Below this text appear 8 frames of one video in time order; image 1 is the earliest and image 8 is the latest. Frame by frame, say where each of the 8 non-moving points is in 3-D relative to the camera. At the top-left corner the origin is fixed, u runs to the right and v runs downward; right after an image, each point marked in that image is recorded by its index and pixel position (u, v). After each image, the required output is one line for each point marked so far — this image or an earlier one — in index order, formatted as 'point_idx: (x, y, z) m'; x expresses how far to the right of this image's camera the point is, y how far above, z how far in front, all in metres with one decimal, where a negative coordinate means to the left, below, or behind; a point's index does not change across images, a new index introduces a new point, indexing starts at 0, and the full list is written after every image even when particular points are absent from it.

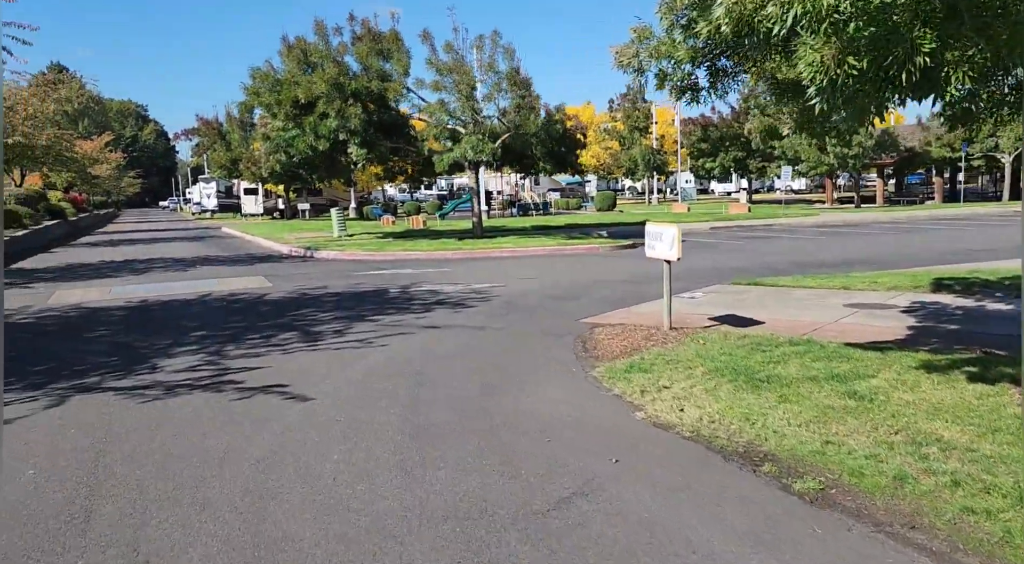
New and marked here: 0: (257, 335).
0: (-2.9, -0.6, +10.4) m
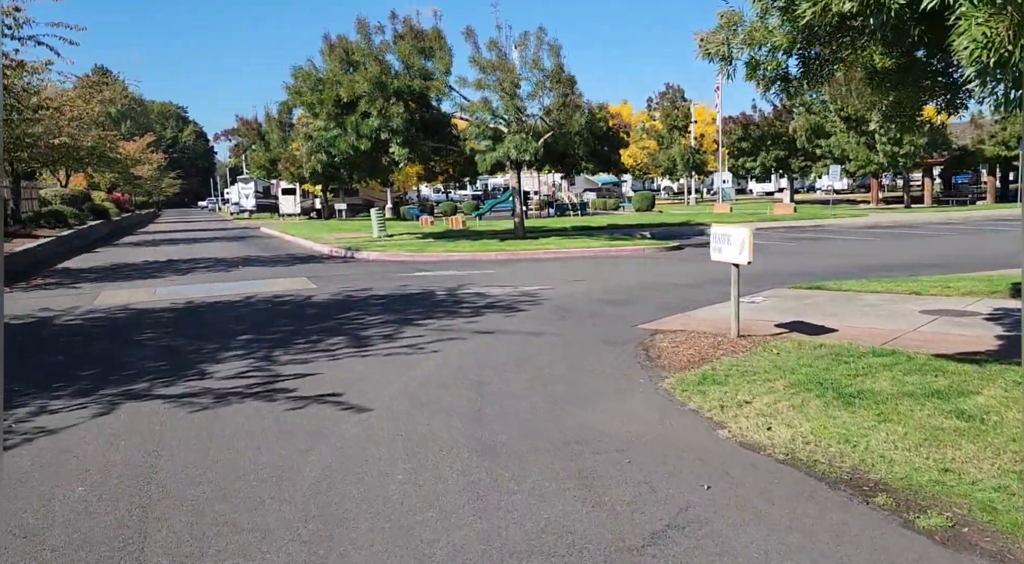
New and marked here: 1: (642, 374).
0: (-2.3, -0.6, +10.1) m
1: (+1.1, -0.8, +7.5) m
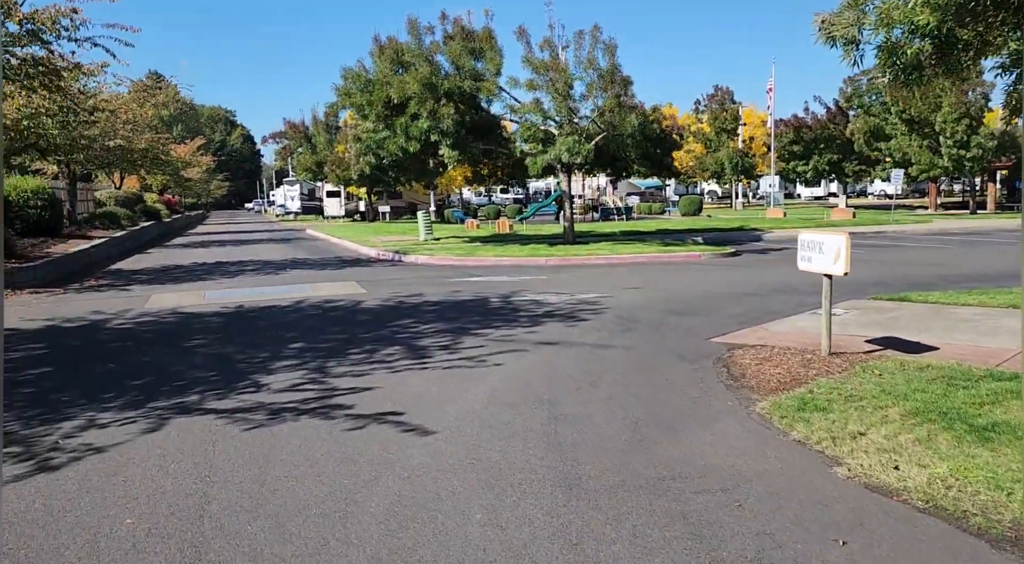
0: (-1.6, -0.7, +9.6) m
1: (+1.7, -0.9, +6.8) m
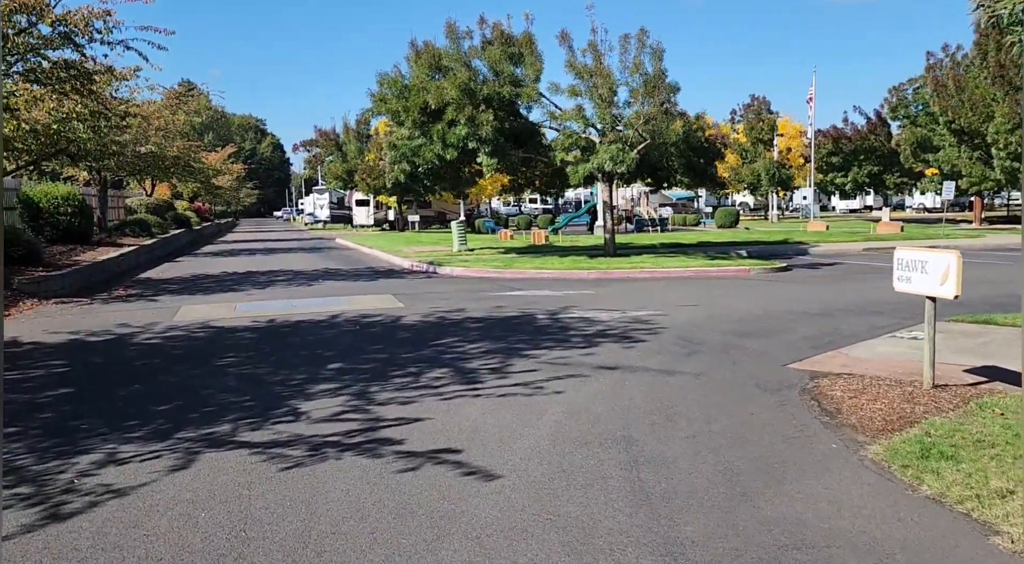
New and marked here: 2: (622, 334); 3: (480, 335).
0: (-1.1, -0.9, +8.9) m
1: (+2.1, -1.0, +6.0) m
2: (+1.3, -0.6, +11.0) m
3: (-0.4, -0.7, +11.0) m
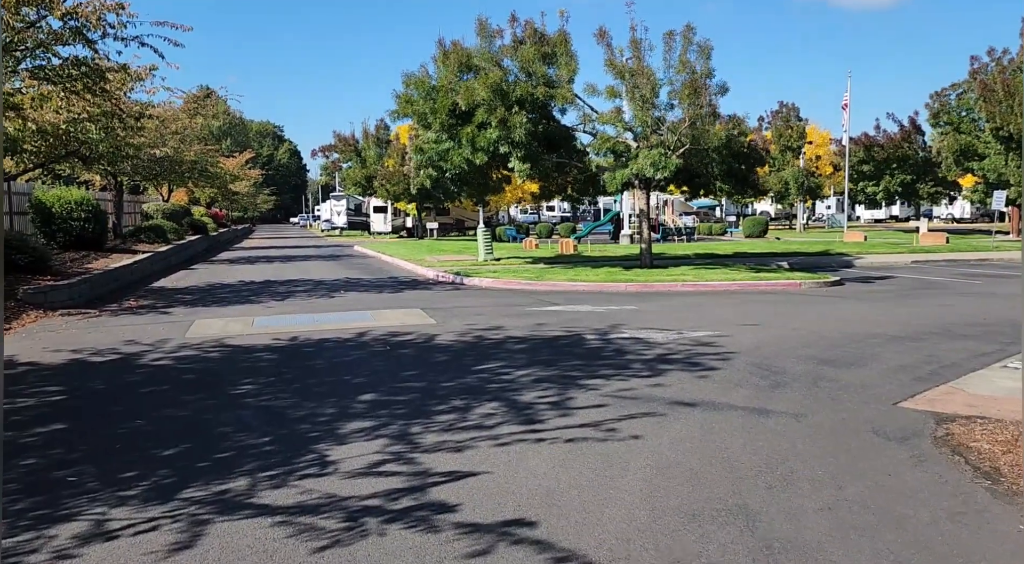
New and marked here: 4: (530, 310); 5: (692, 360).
0: (-0.5, -1.1, +7.7) m
1: (+2.6, -1.2, +4.7) m
2: (+1.9, -0.8, +9.7) m
3: (+0.2, -0.8, +9.8) m
4: (+0.3, -0.5, +14.7) m
5: (+2.0, -0.9, +9.7) m
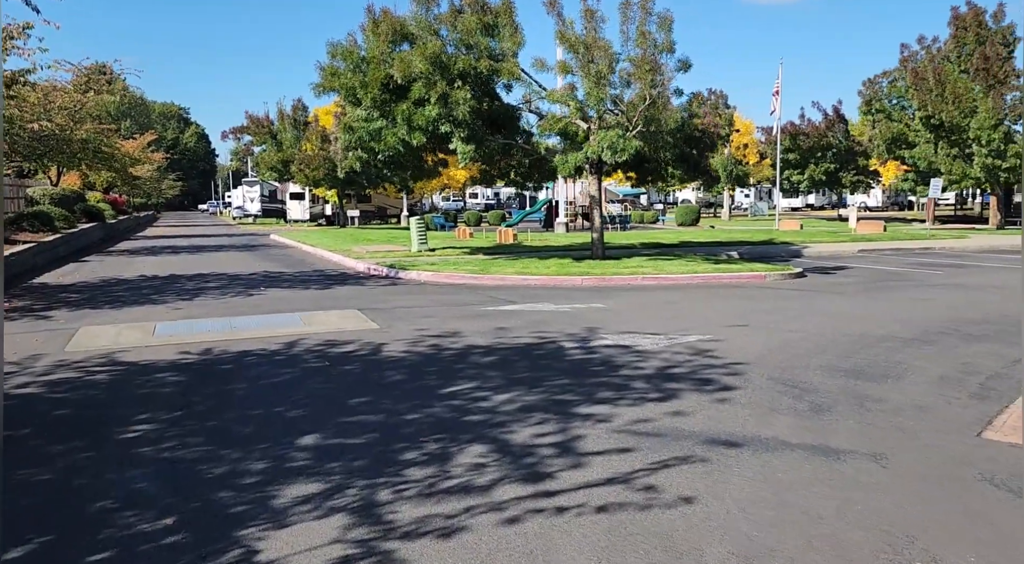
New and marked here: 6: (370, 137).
0: (-0.6, -1.1, +5.8) m
1: (+2.8, -1.3, +3.1) m
2: (+1.7, -0.8, +8.1) m
3: (-0.1, -0.9, +7.9) m
4: (-0.4, -0.4, +12.8) m
5: (+1.7, -0.8, +8.1) m
6: (-3.1, +3.1, +19.2) m
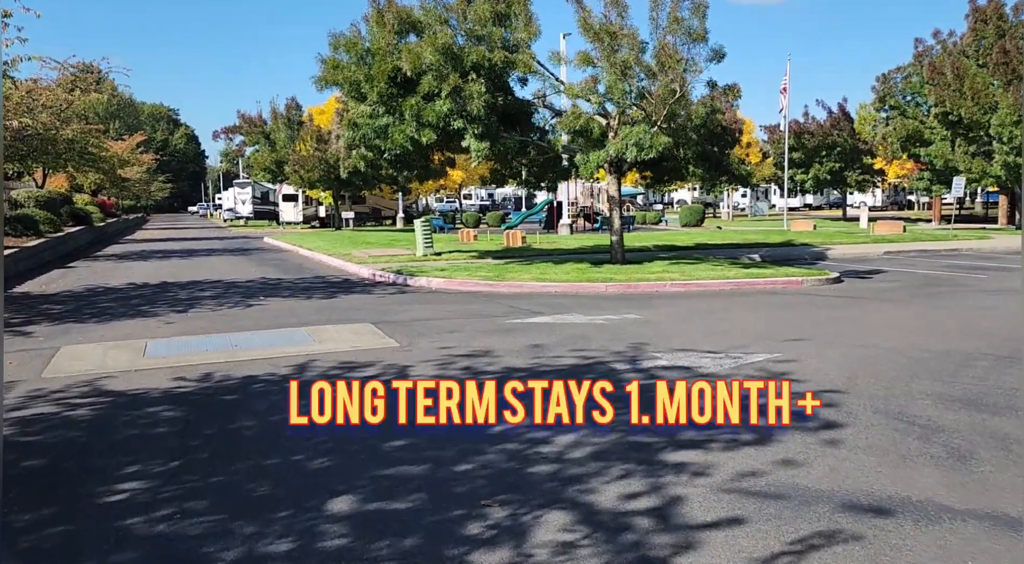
0: (-0.1, -1.2, +4.6) m
1: (+3.3, -1.4, +1.9) m
2: (+2.1, -1.0, +6.9) m
3: (+0.3, -1.0, +6.7) m
4: (0.0, -0.5, +11.6) m
5: (+2.1, -1.0, +6.9) m
6: (-2.7, +3.0, +17.9) m
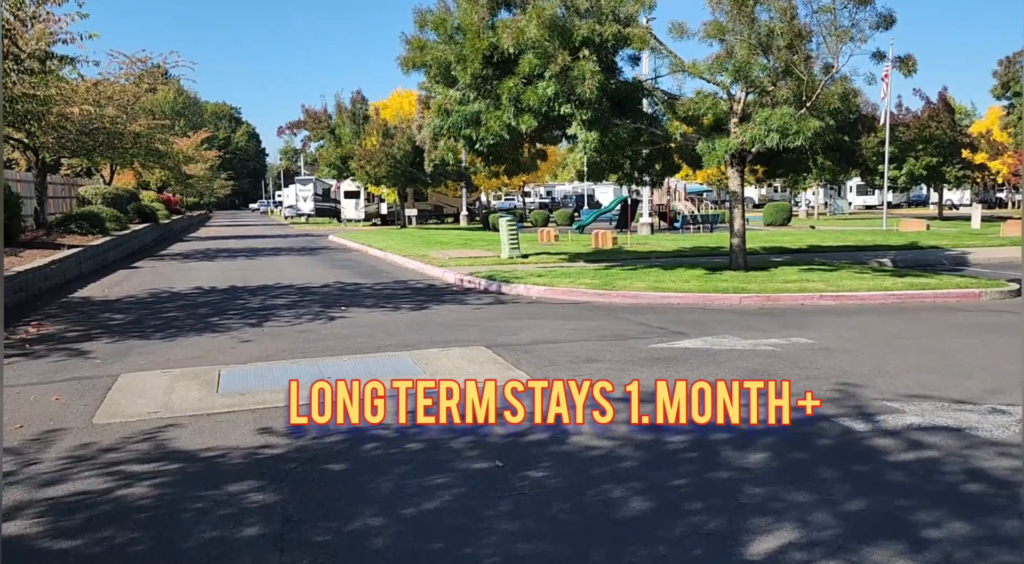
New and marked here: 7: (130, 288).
0: (+1.0, -1.4, +2.3) m
1: (+4.3, -1.6, -0.5) m
2: (+3.4, -1.2, +4.5) m
3: (+1.6, -1.2, +4.4) m
4: (+1.6, -0.7, +9.3) m
5: (+3.4, -1.2, +4.4) m
6: (-0.7, +2.8, +15.8) m
7: (-7.6, -0.1, +17.5) m
